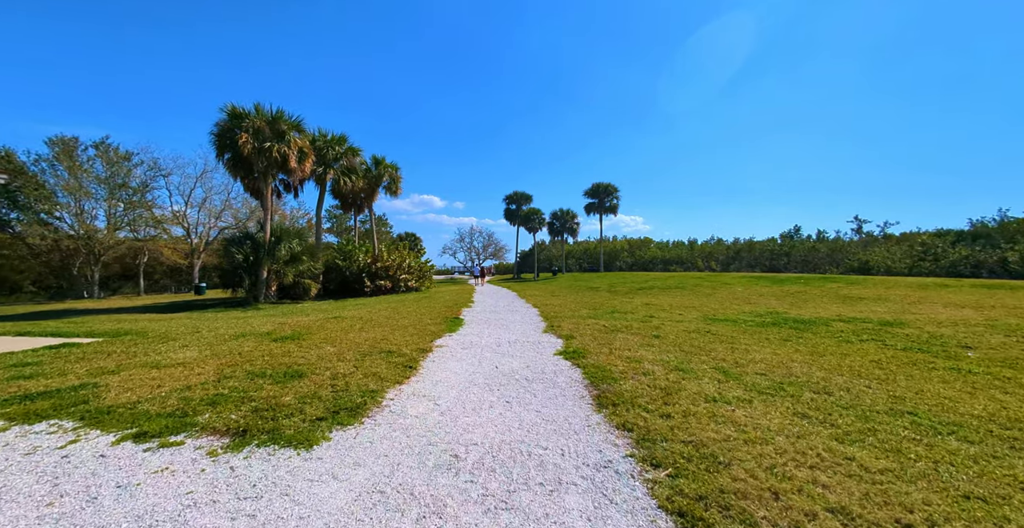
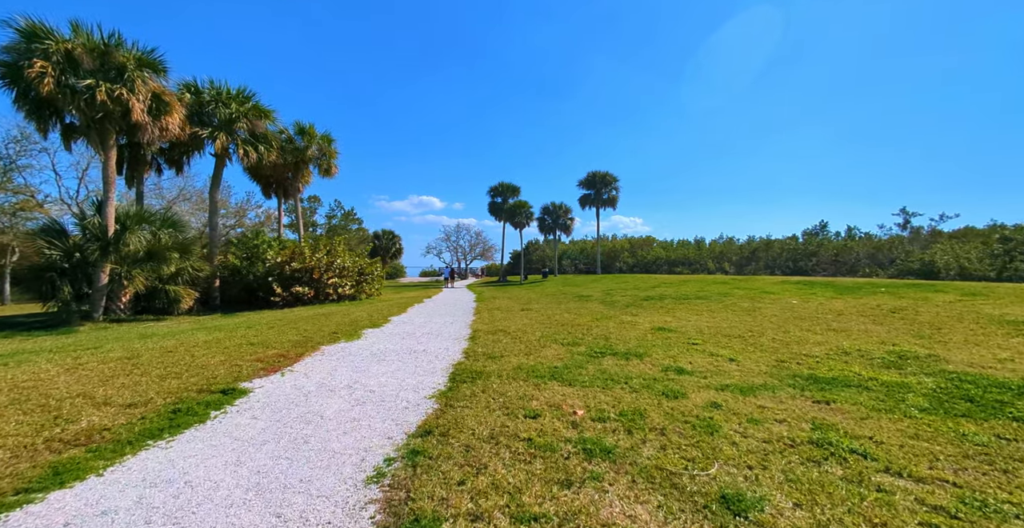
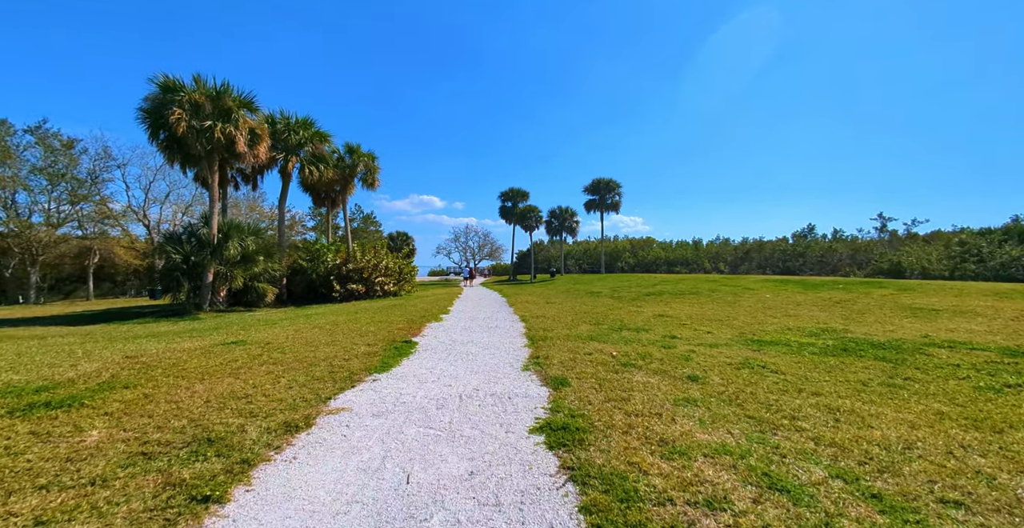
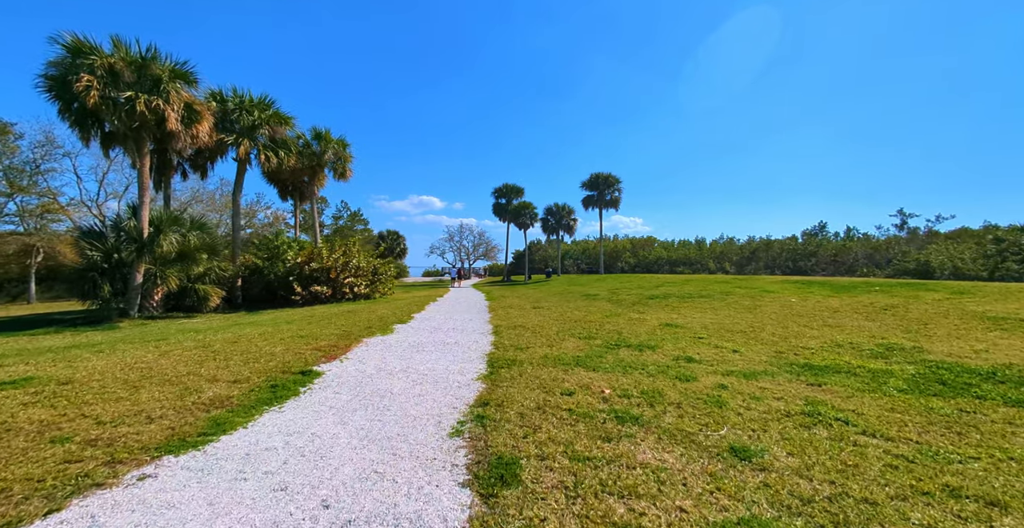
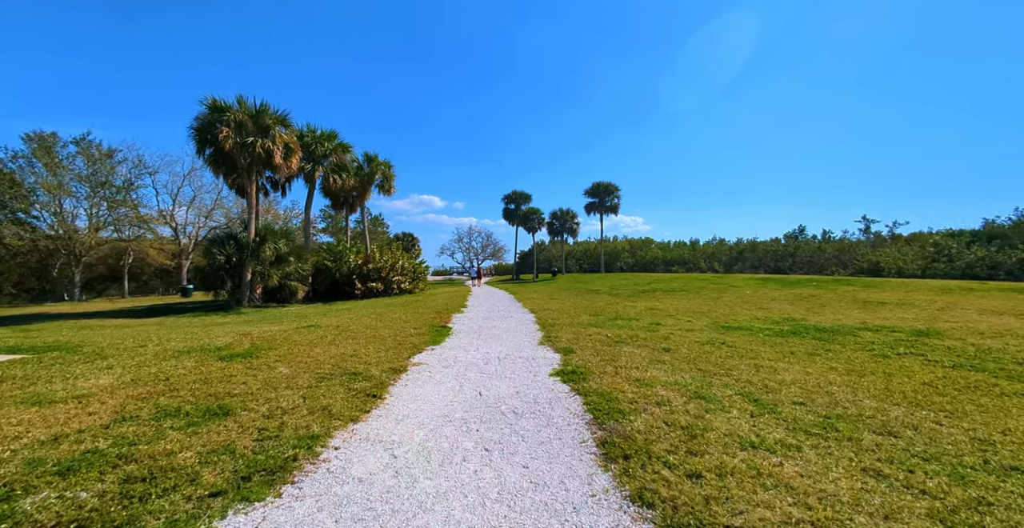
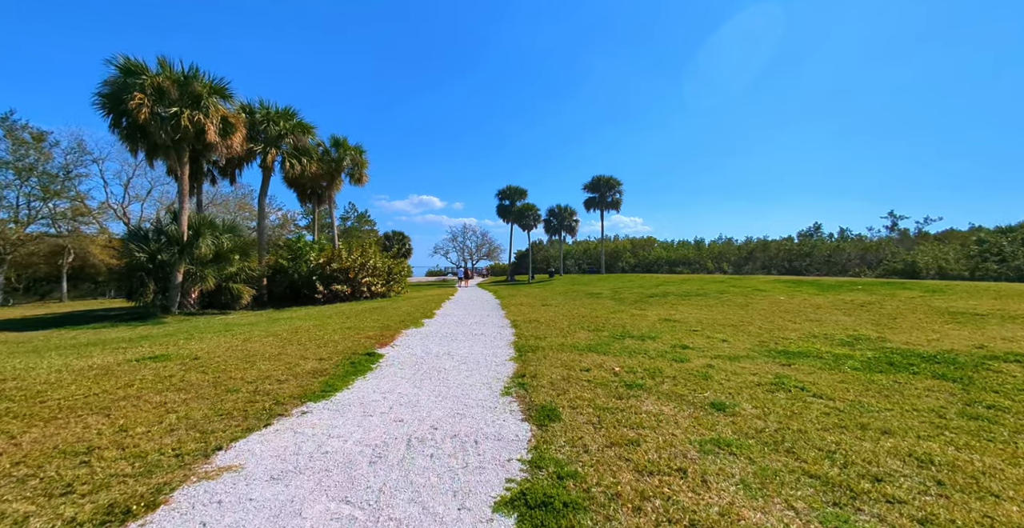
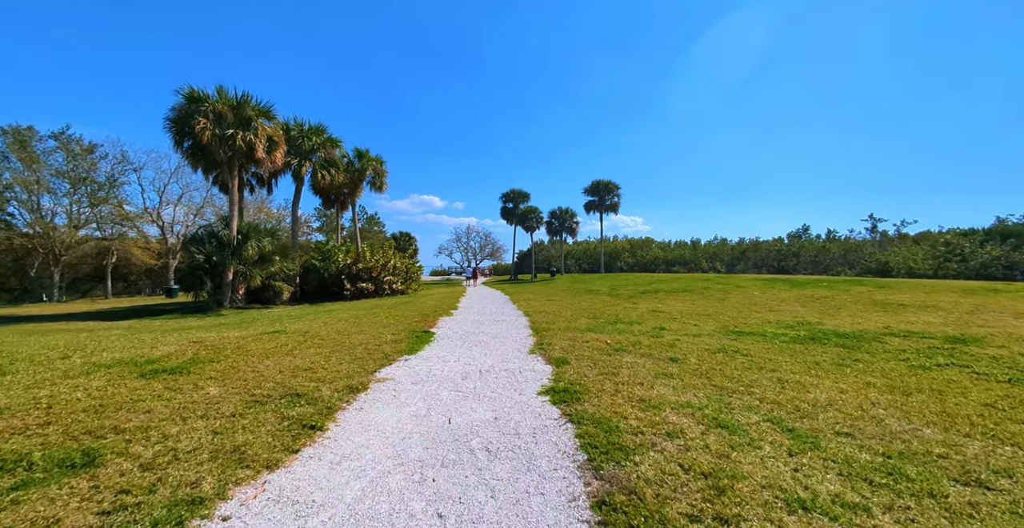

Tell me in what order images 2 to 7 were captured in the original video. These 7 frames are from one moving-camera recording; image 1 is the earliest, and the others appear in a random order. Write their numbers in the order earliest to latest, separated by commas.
5, 7, 3, 6, 4, 2
